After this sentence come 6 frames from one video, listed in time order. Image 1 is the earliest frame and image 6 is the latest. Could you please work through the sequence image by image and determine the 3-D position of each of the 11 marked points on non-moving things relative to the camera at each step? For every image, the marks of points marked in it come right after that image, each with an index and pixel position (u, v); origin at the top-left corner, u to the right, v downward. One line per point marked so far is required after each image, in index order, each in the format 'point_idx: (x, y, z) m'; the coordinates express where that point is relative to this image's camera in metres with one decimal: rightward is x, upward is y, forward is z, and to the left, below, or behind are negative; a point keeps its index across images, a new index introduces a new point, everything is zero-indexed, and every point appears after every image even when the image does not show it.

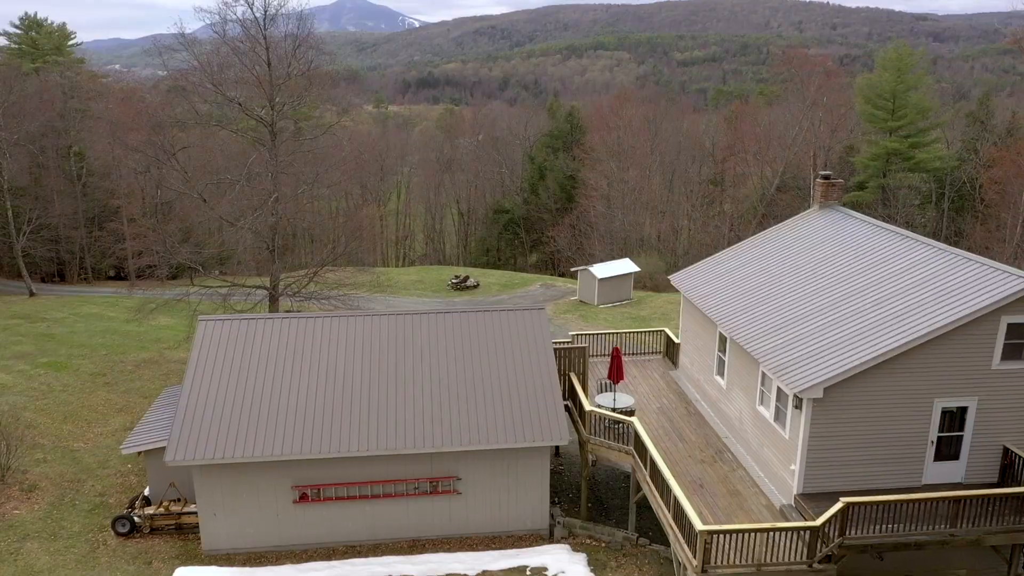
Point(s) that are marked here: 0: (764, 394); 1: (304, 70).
0: (+3.6, -1.5, +11.8) m
1: (-5.0, +5.1, +19.3) m
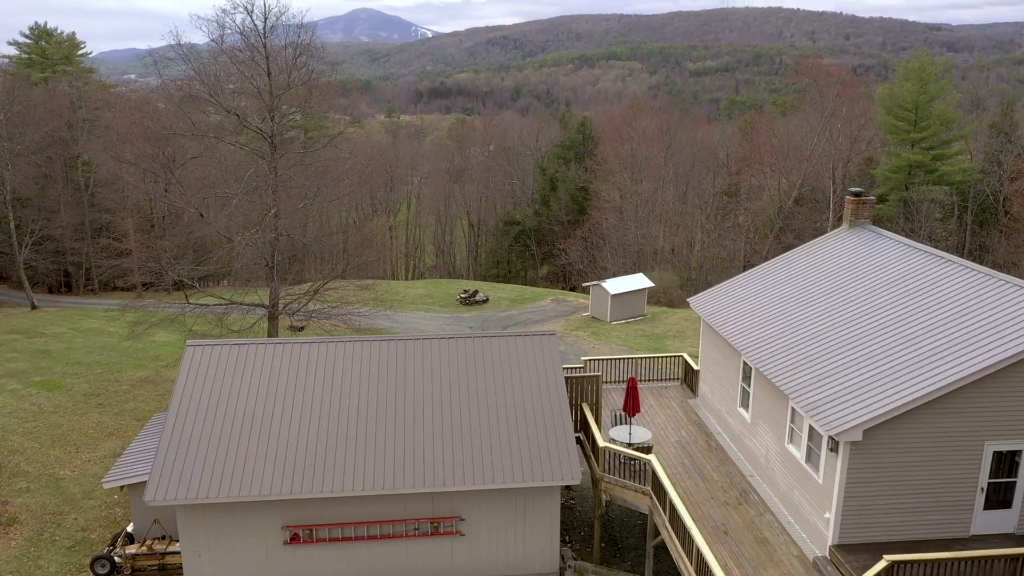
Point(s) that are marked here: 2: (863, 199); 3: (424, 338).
0: (+3.7, -1.9, +10.8) m
1: (-4.7, +4.7, +18.5) m
2: (+6.1, +1.5, +14.1) m
3: (-1.5, -0.8, +13.6) m
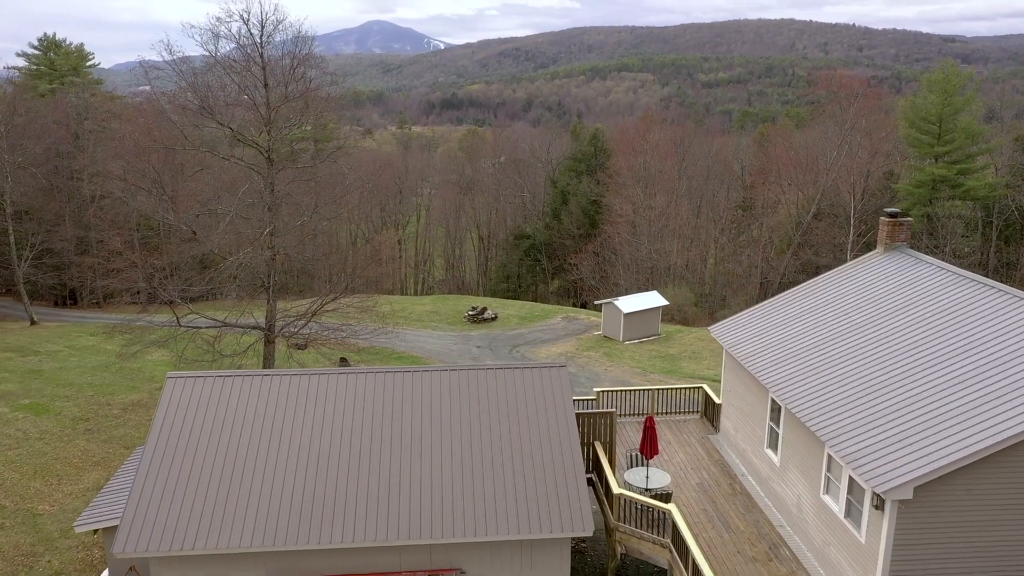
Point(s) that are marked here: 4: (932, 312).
0: (+3.8, -2.3, +9.7) m
1: (-4.5, +4.3, +17.7) m
2: (+6.2, +1.1, +13.1) m
3: (-1.4, -1.2, +12.6) m
4: (+5.6, -0.3, +11.0) m
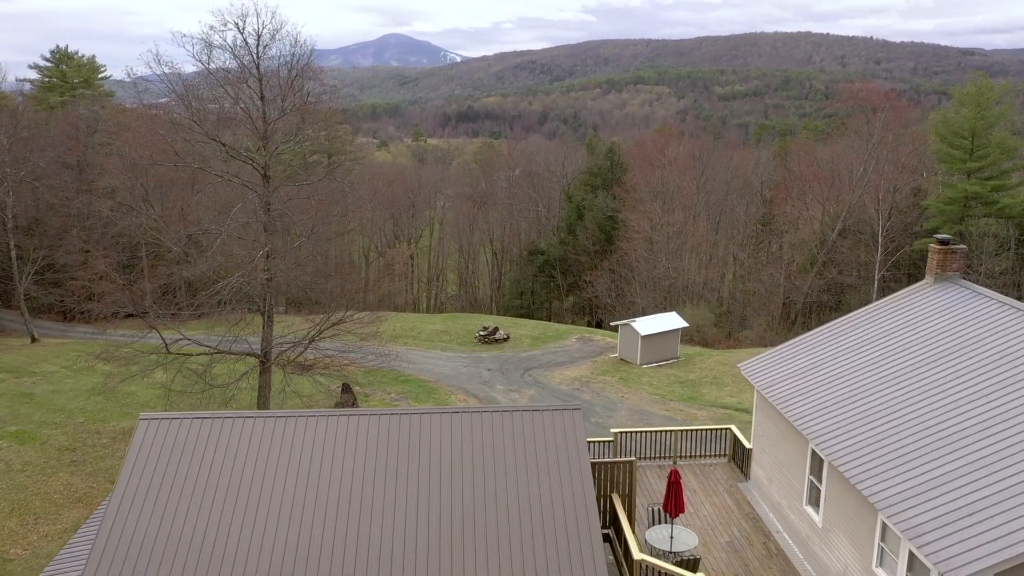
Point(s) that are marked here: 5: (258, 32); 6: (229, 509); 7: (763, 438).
0: (+3.9, -2.7, +8.5) m
1: (-4.3, +3.7, +16.6) m
2: (+6.3, +0.6, +11.8) m
3: (-1.2, -1.7, +11.4) m
4: (+5.7, -0.8, +9.7) m
5: (-5.0, +5.0, +16.1) m
6: (-3.4, -2.7, +9.9) m
7: (+3.7, -2.2, +11.9) m
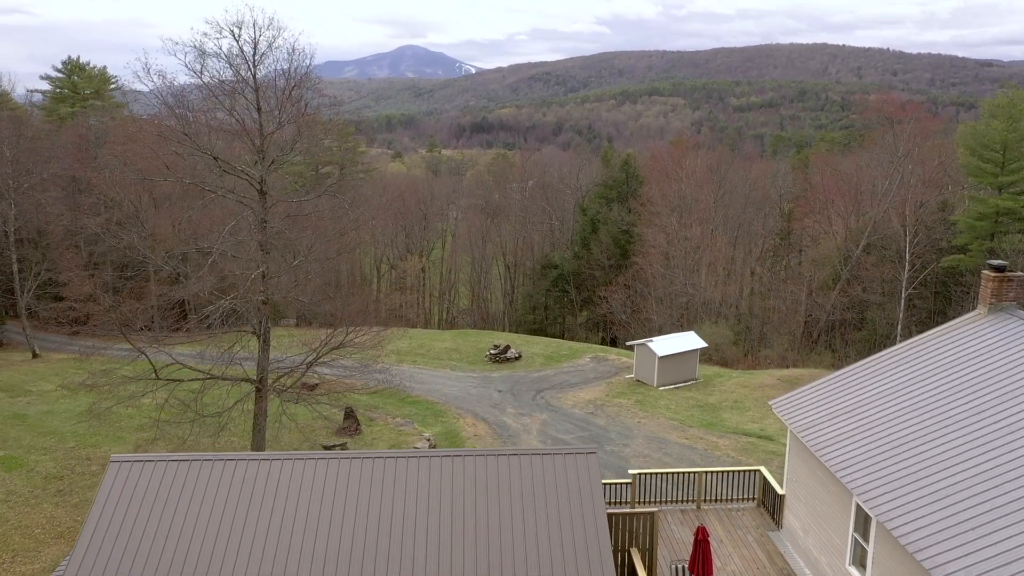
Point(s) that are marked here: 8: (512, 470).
0: (+3.9, -3.1, +7.3) m
1: (-4.1, +3.3, +15.7) m
2: (+6.5, +0.2, +10.7) m
3: (-1.1, -2.1, +10.4) m
4: (+5.8, -1.2, +8.6) m
5: (-4.8, +4.6, +15.2) m
6: (-3.4, -3.0, +8.9) m
7: (+3.8, -2.6, +10.8) m
8: (+0.1, -2.2, +10.0) m
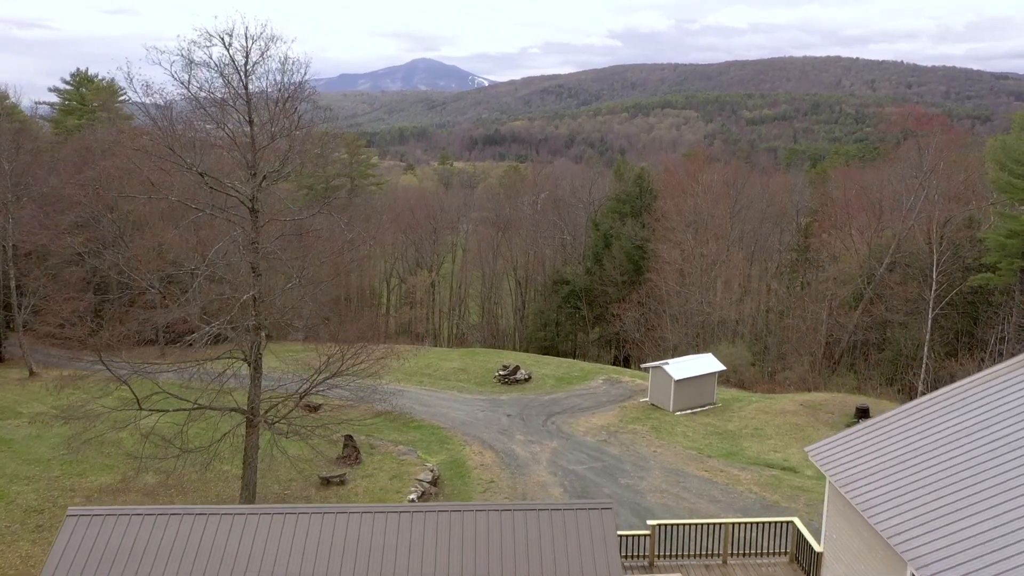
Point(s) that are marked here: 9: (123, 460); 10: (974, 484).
0: (+3.9, -3.4, +6.2) m
1: (-3.9, +2.9, +14.8) m
2: (+6.5, -0.2, +9.5) m
3: (-1.1, -2.4, +9.3) m
4: (+5.9, -1.5, +7.4) m
5: (-4.6, +4.2, +14.3) m
6: (-3.3, -3.4, +7.8) m
7: (+3.8, -3.0, +9.7) m
8: (+0.2, -2.6, +8.9) m
9: (-9.4, -4.1, +19.7) m
10: (+4.7, -2.0, +8.2) m
